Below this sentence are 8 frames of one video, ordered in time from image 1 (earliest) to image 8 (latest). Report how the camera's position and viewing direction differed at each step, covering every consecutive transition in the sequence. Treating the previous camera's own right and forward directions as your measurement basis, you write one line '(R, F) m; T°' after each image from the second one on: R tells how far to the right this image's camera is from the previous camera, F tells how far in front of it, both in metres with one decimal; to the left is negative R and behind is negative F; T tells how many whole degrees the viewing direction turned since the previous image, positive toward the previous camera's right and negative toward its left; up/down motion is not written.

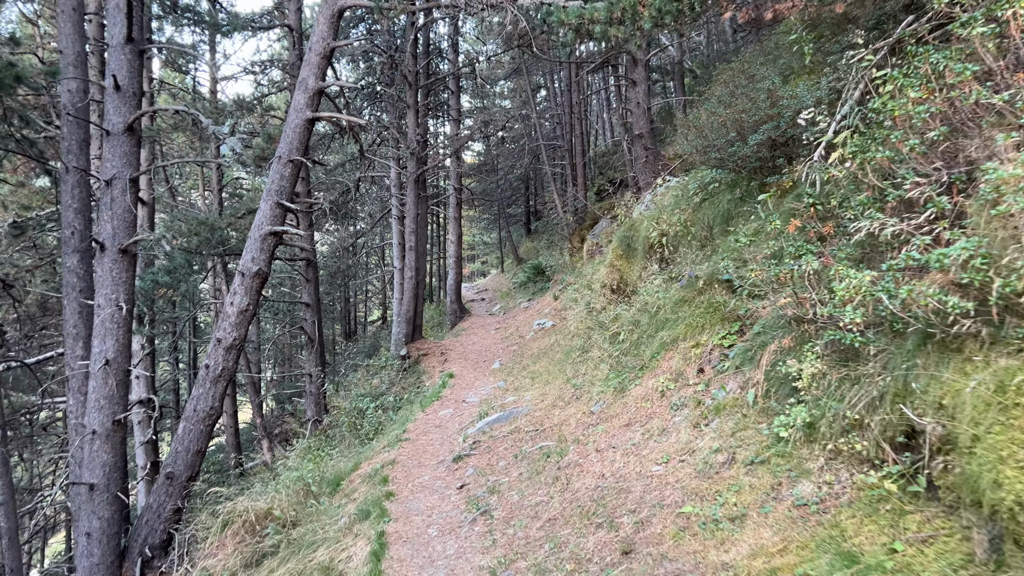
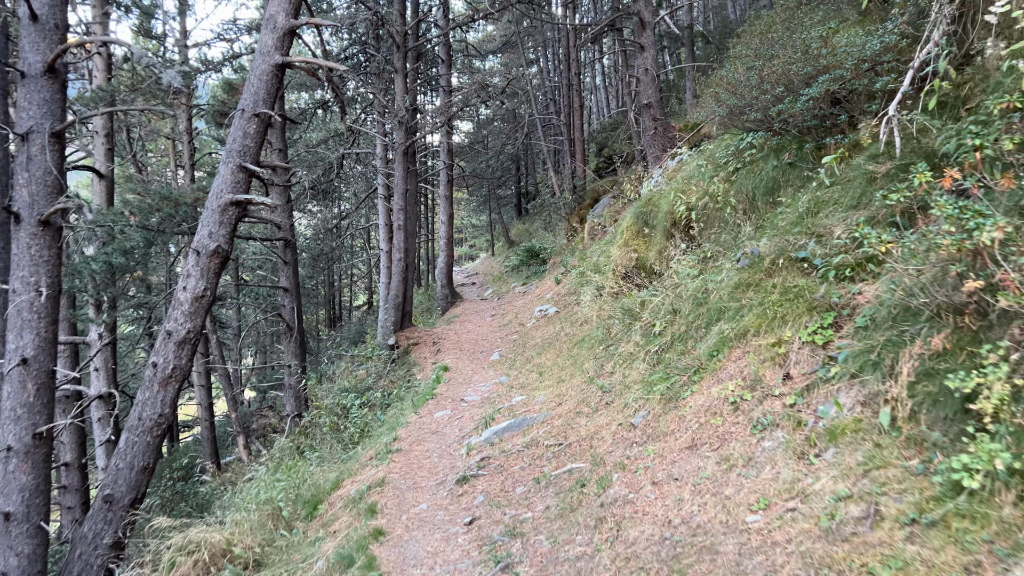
(-0.2, +1.1) m; +1°
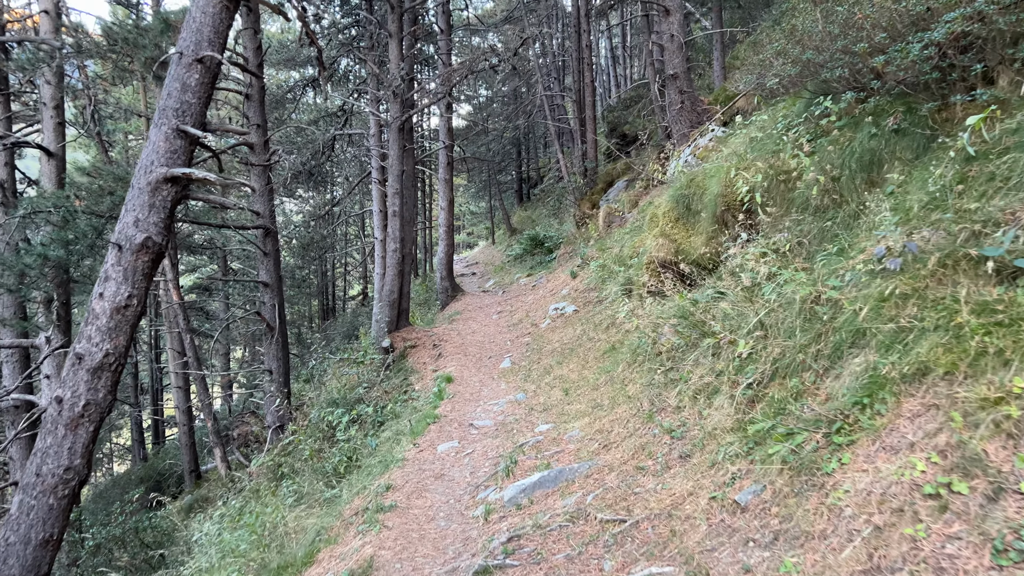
(-0.2, +1.4) m; 0°
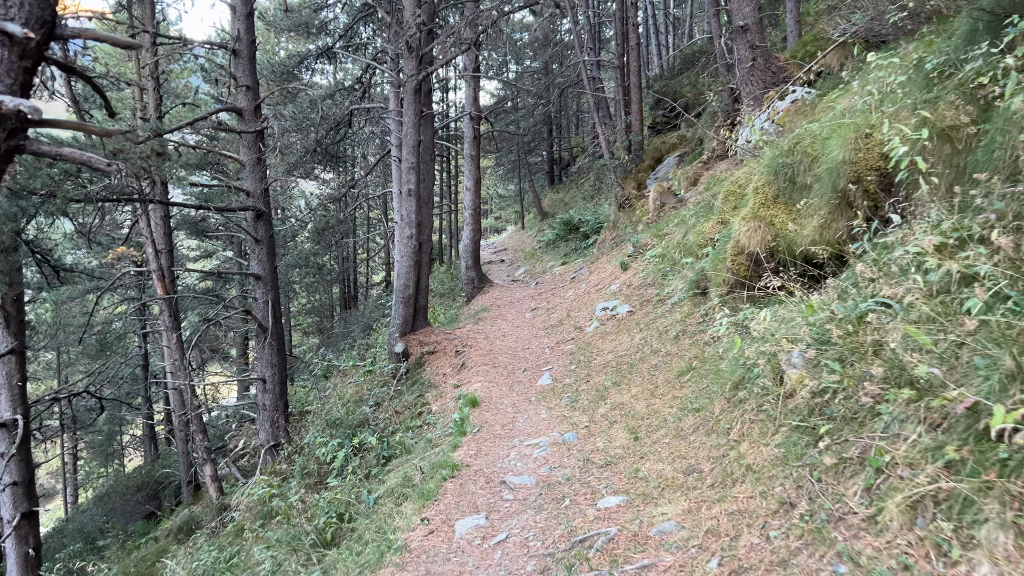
(-0.1, +1.8) m; -2°
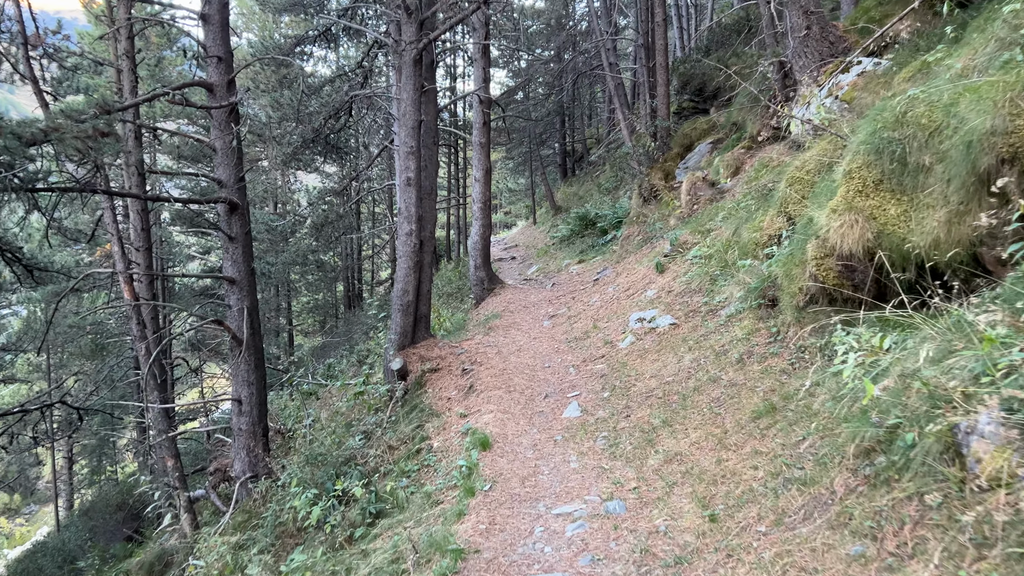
(-0.1, +1.3) m; -1°
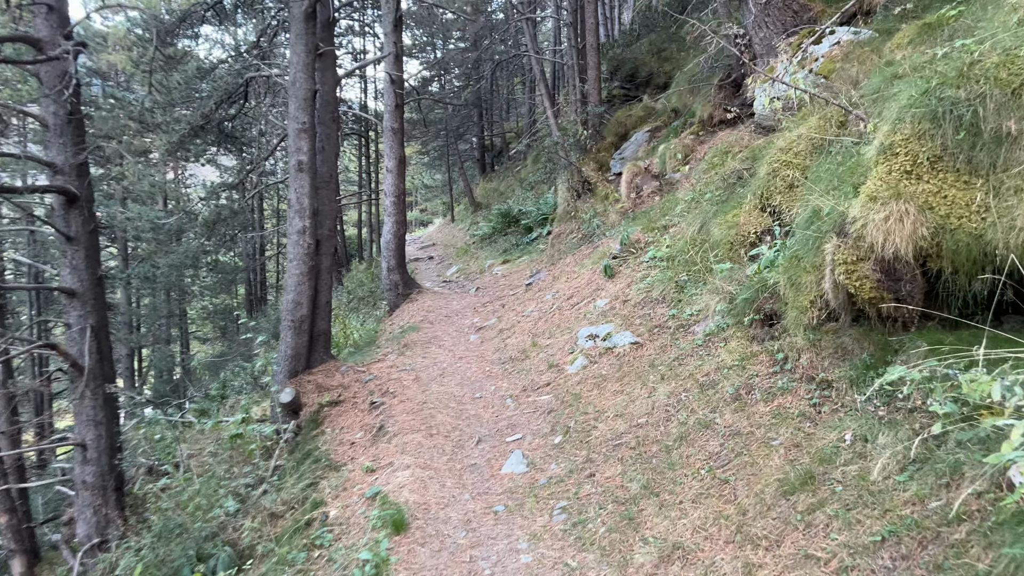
(0.0, +1.3) m; +6°
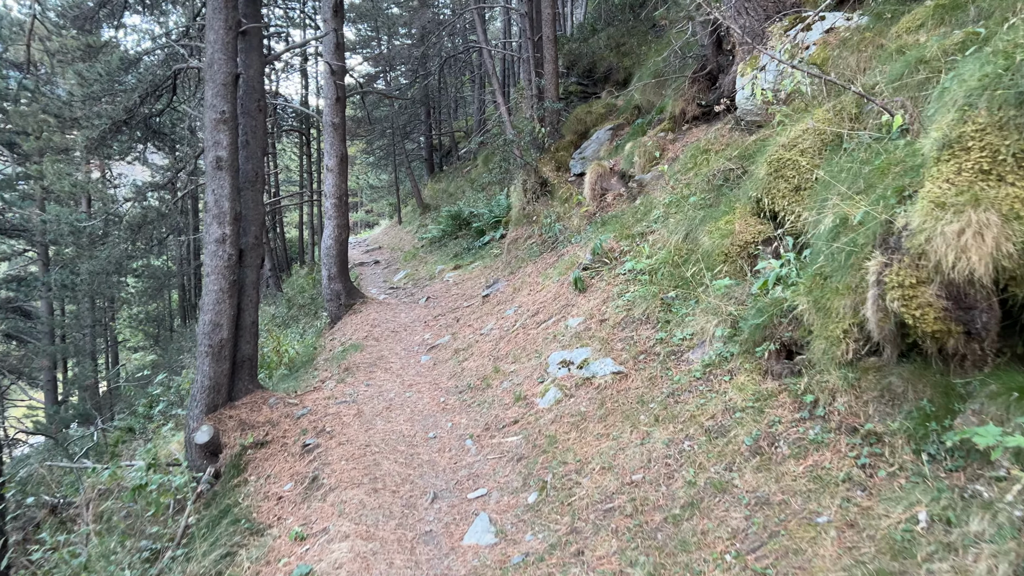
(-0.1, +0.8) m; +4°
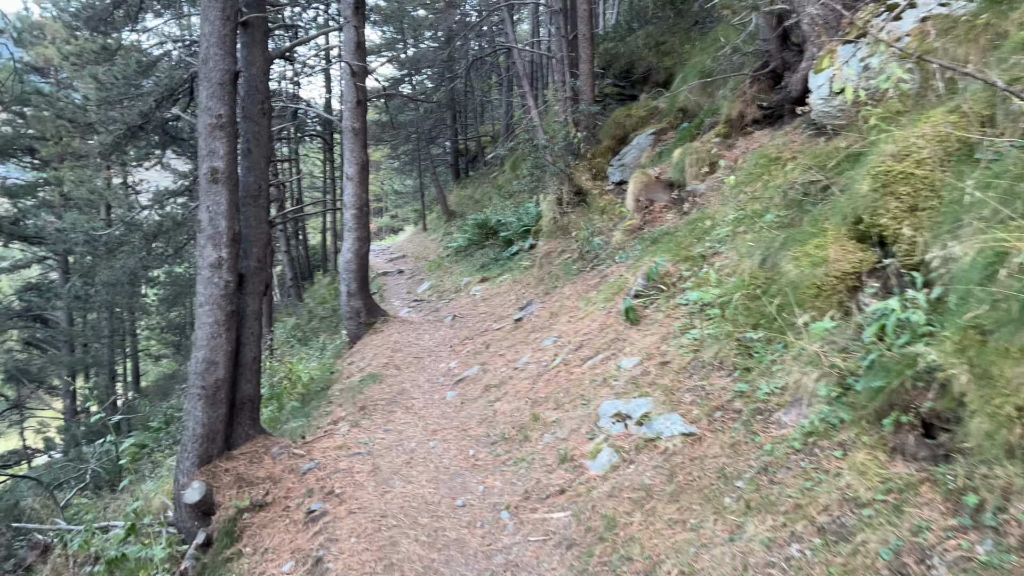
(-0.1, +0.8) m; -2°
